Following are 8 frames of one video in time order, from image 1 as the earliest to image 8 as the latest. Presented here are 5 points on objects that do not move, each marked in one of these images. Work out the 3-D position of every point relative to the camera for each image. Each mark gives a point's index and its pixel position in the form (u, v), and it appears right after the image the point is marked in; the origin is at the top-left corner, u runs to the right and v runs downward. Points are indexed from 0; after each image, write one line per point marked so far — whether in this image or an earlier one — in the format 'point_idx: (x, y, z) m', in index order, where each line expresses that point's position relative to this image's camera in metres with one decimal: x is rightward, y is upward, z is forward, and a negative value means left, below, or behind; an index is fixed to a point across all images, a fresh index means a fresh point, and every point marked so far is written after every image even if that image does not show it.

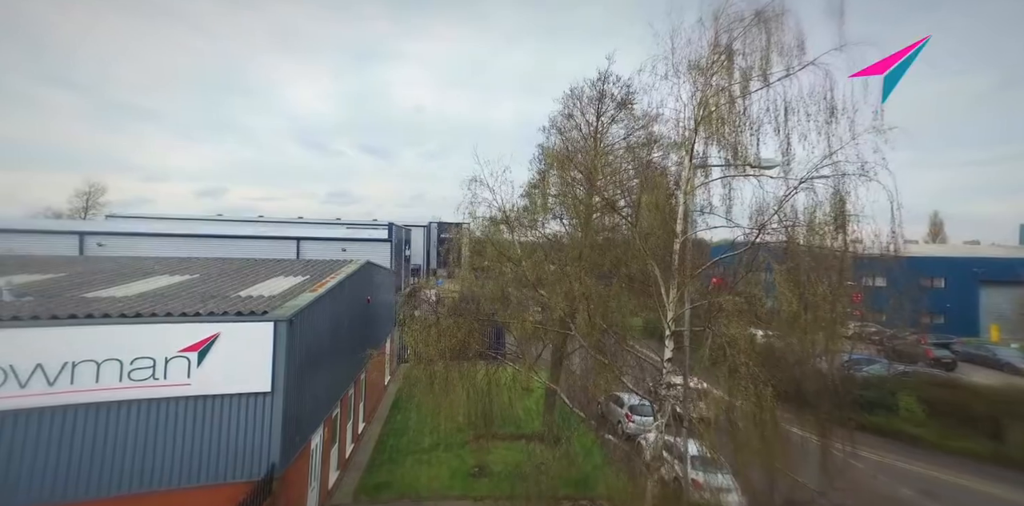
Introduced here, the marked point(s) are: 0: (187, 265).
0: (-10.9, -0.4, +17.1) m
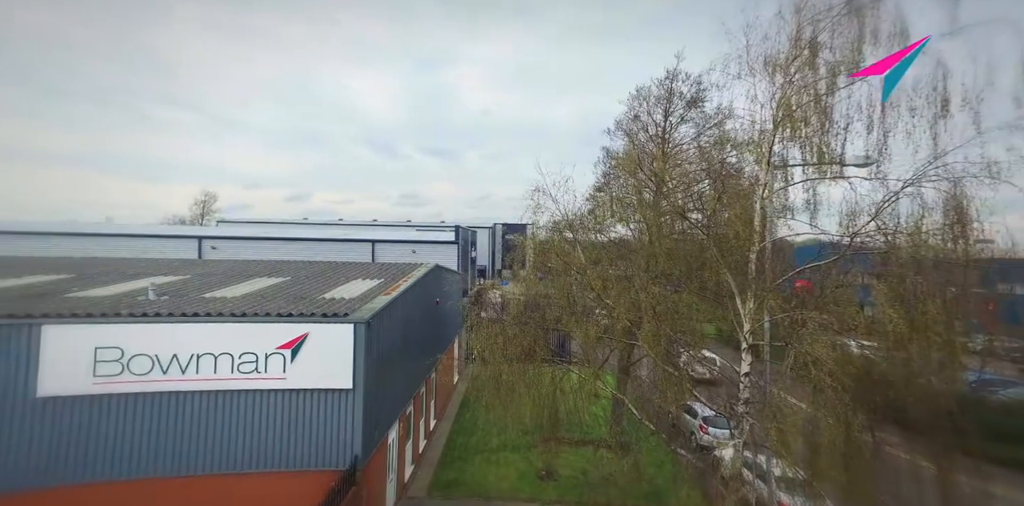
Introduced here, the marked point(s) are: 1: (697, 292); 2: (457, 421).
0: (-8.6, -0.5, +18.3) m
1: (+1.8, -0.4, +4.9) m
2: (-1.8, -5.5, +16.2) m
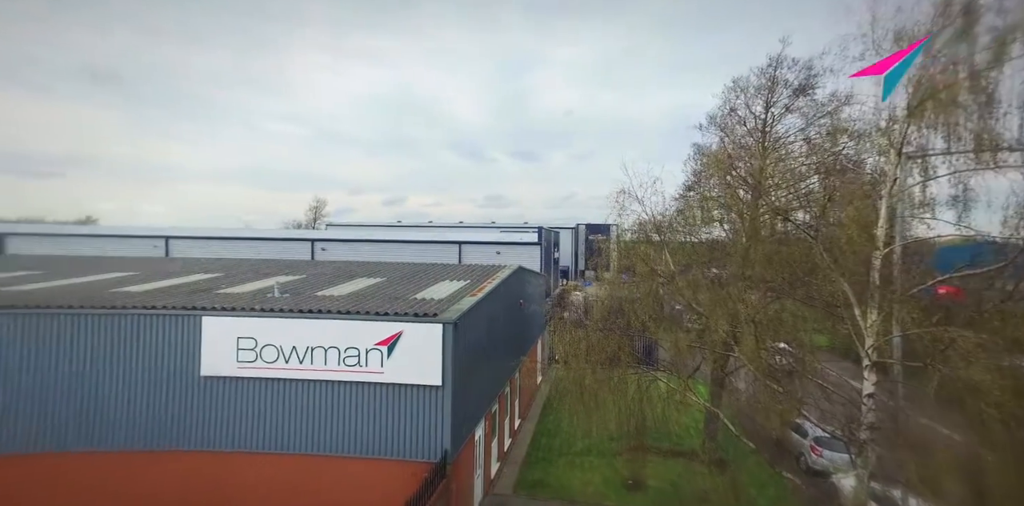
0: (-5.4, -0.6, +19.4) m
1: (+2.6, -0.4, +4.4) m
2: (+1.0, -5.5, +16.2) m
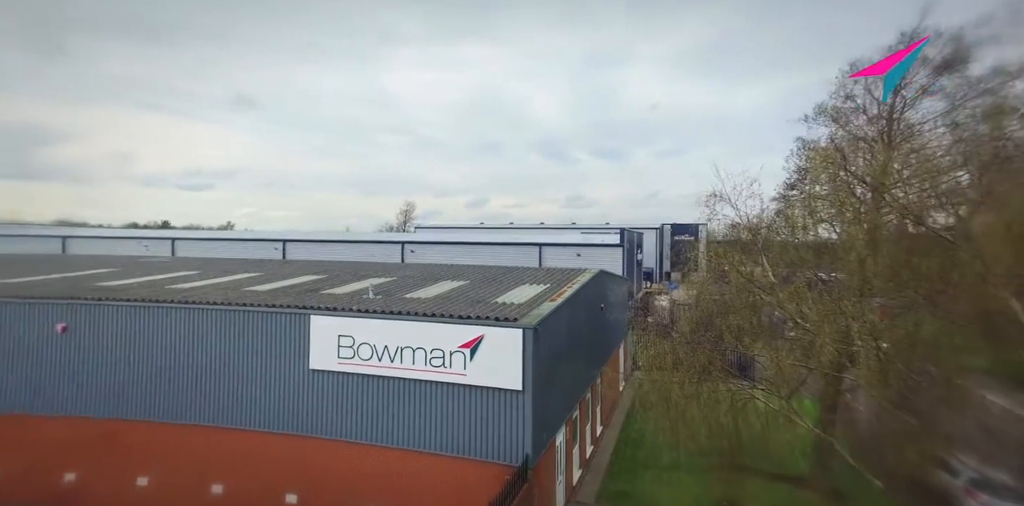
0: (-2.2, -0.8, +19.8) m
1: (+3.2, -0.5, +3.7) m
2: (+3.6, -5.6, +15.5) m
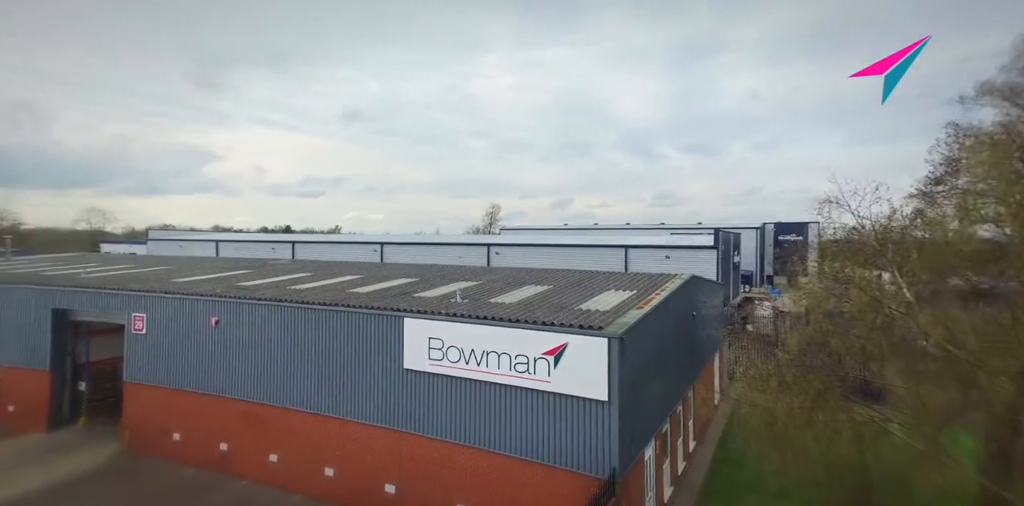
0: (+1.1, -0.9, +19.4) m
1: (+3.6, -0.6, +2.6) m
2: (+6.1, -5.7, +14.3) m
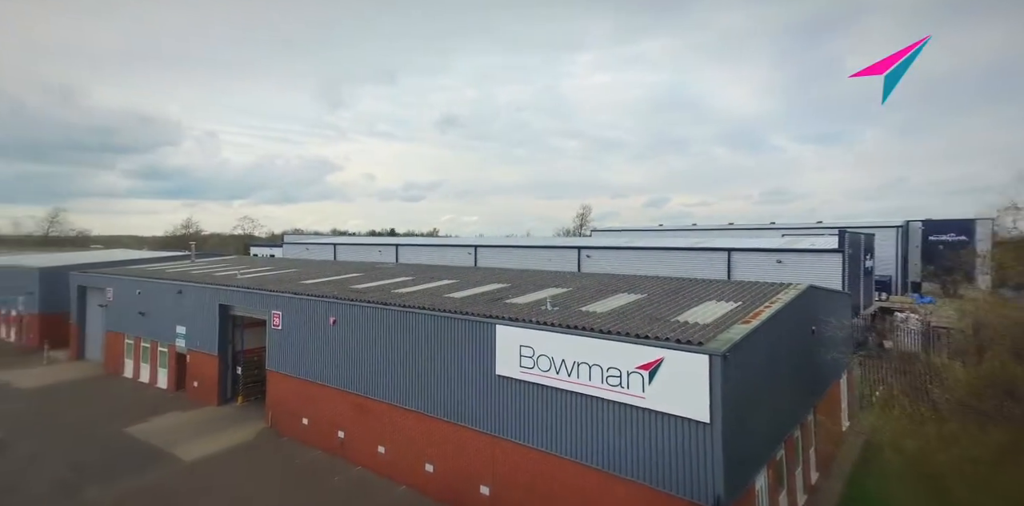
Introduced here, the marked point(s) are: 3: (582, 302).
0: (+4.5, -1.1, +18.3) m
1: (+3.8, -0.8, +1.3) m
2: (+8.5, -5.8, +12.3) m
3: (+2.4, -1.7, +17.2) m
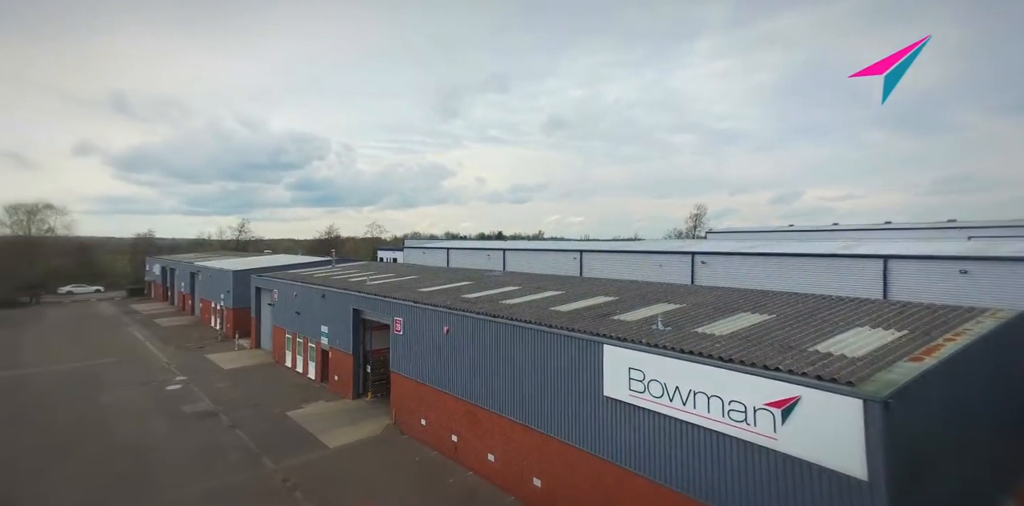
0: (+7.9, -1.5, +15.8) m
1: (+3.4, -1.4, -0.6) m
2: (+10.6, -6.2, +9.0) m
3: (+5.6, -2.2, +15.1) m
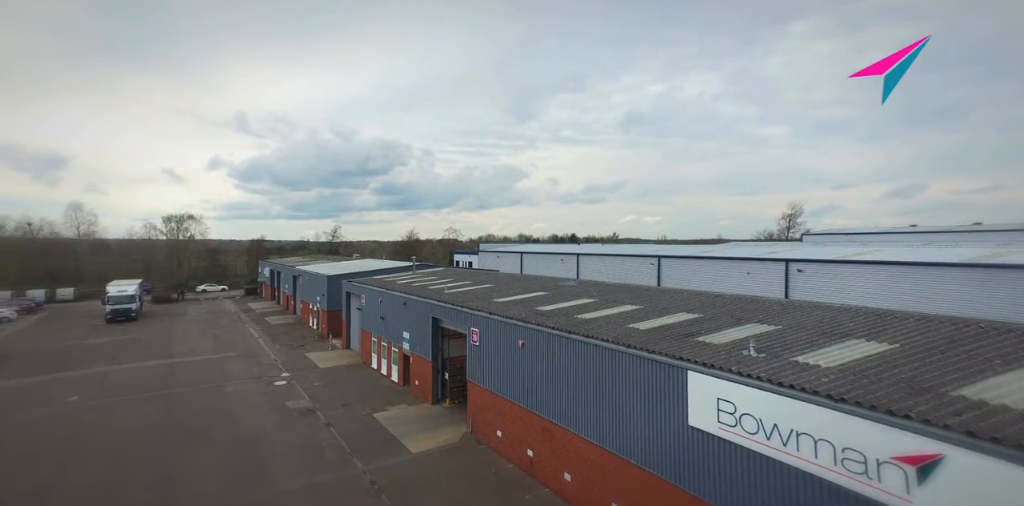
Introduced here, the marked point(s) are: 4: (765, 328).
0: (+9.7, -1.9, +13.1) m
1: (+2.8, -2.0, -2.4) m
2: (+11.5, -6.5, +6.0) m
3: (+7.4, -2.6, +12.8) m
4: (+7.7, -2.3, +15.0) m
